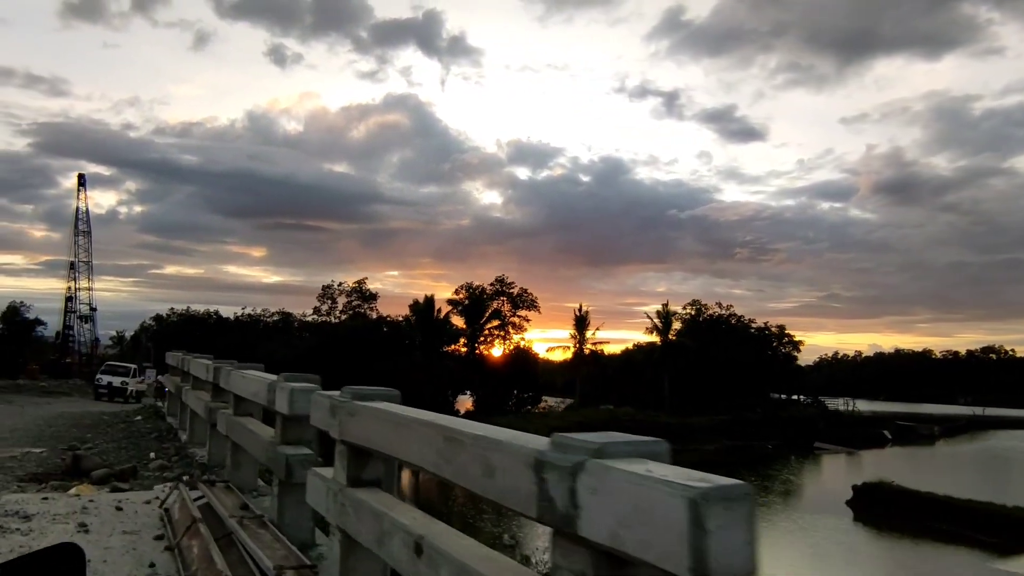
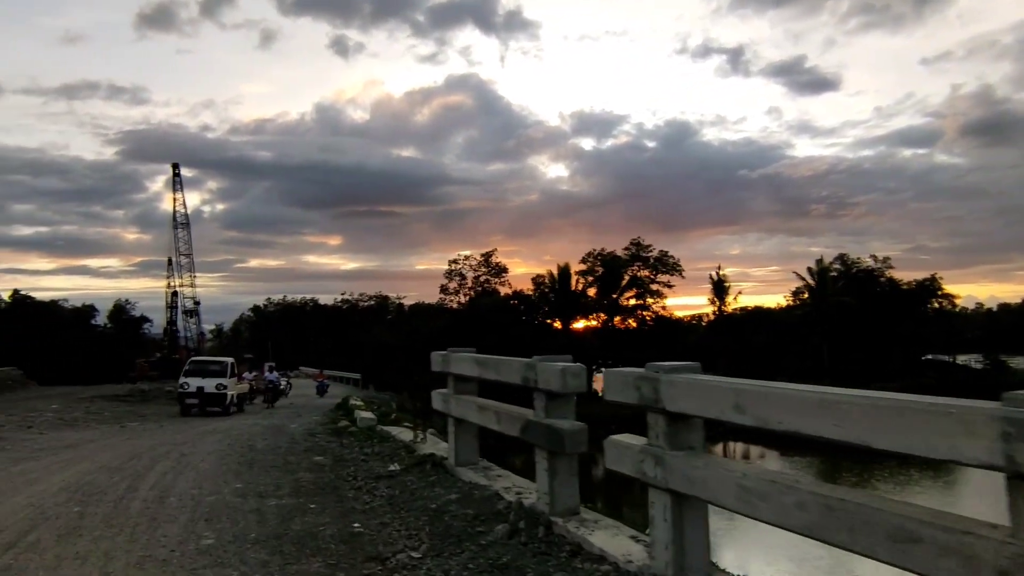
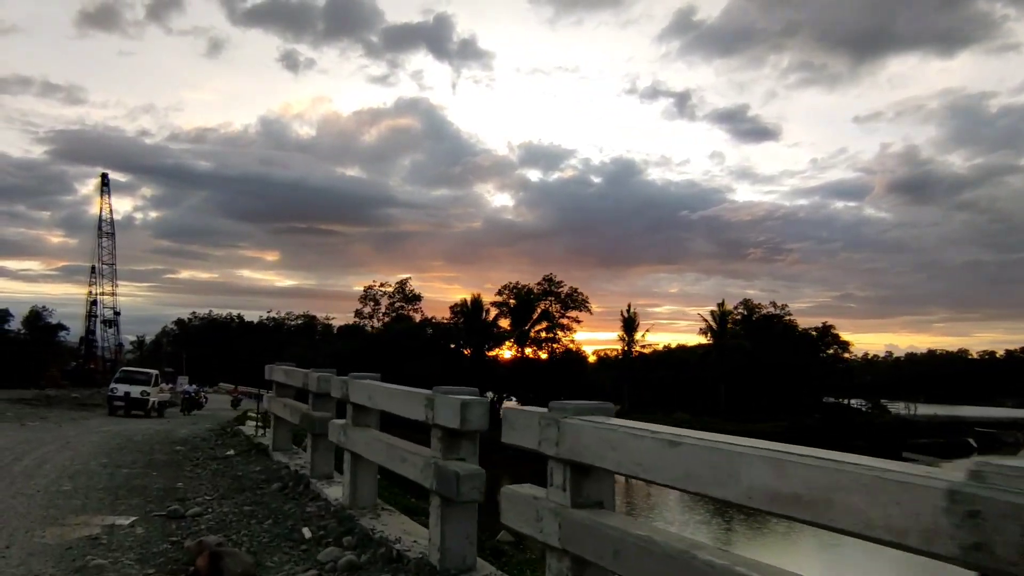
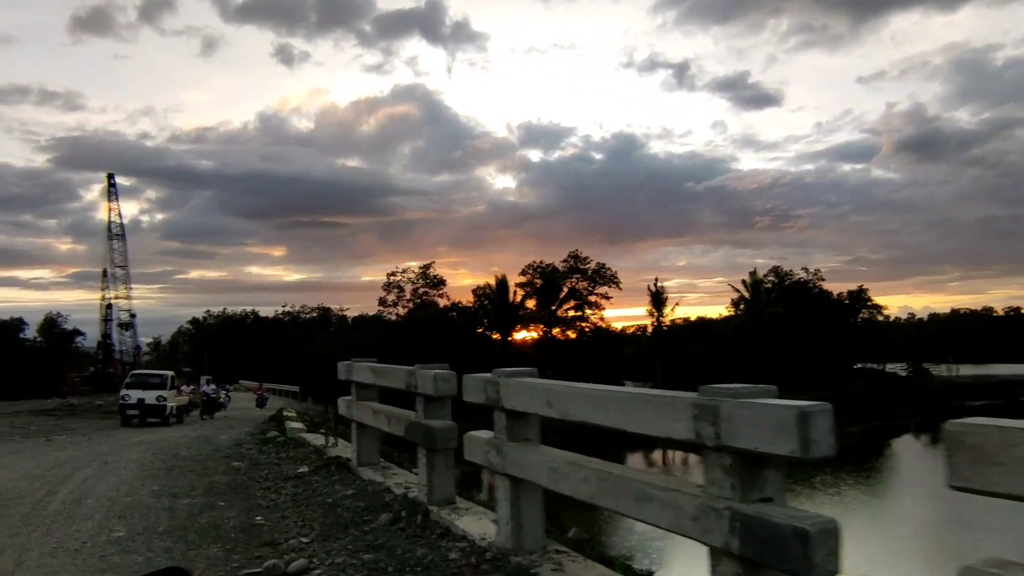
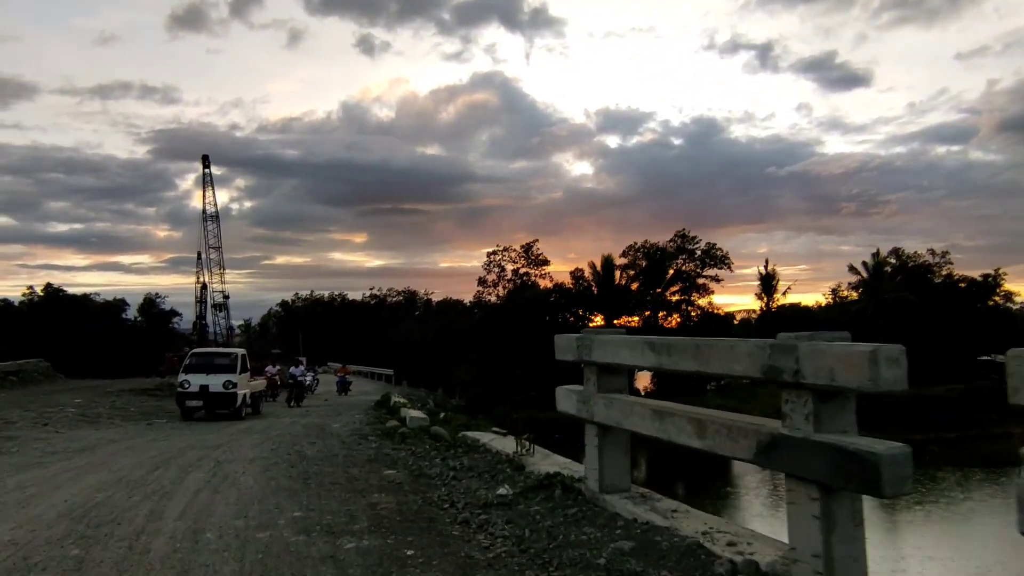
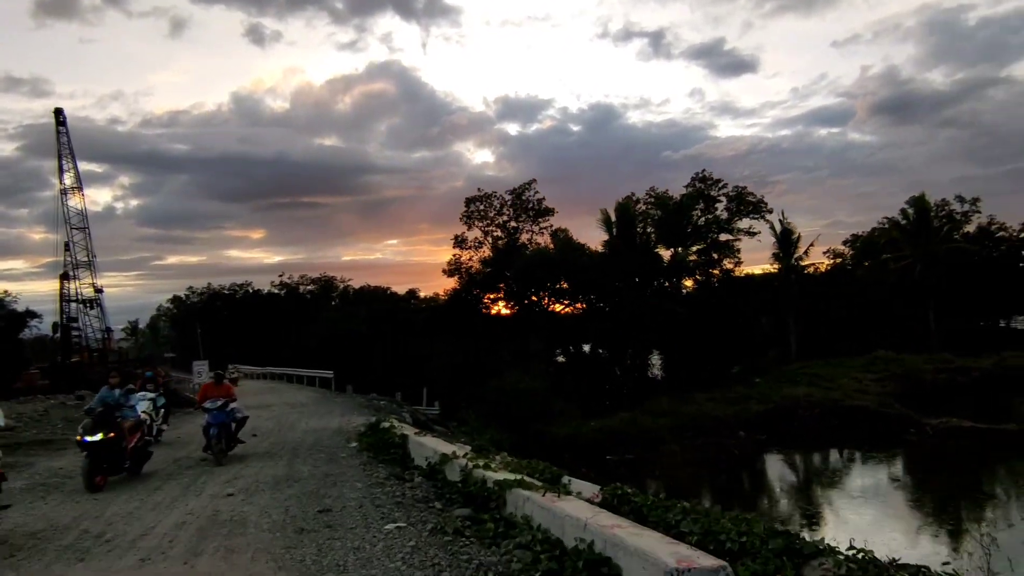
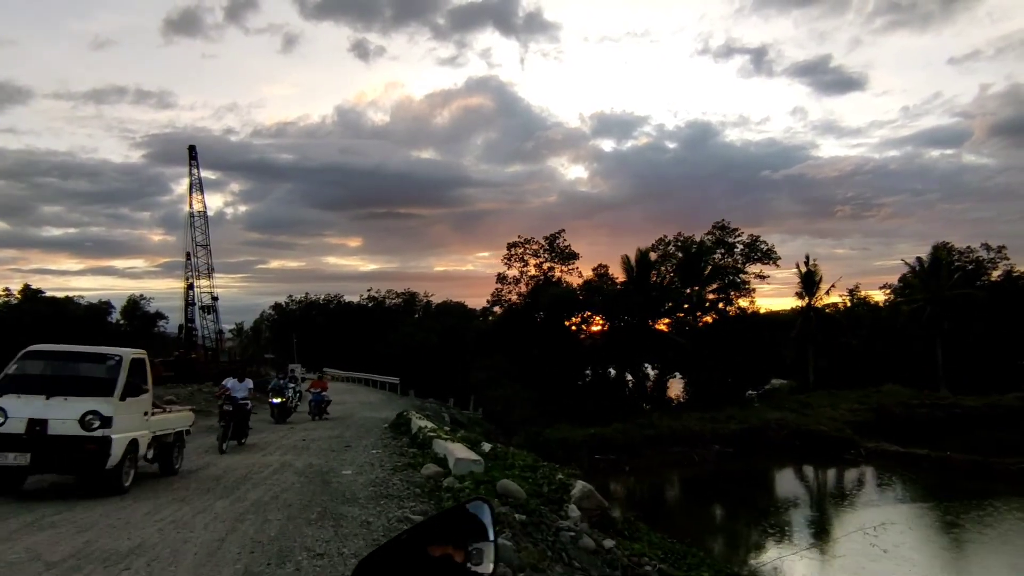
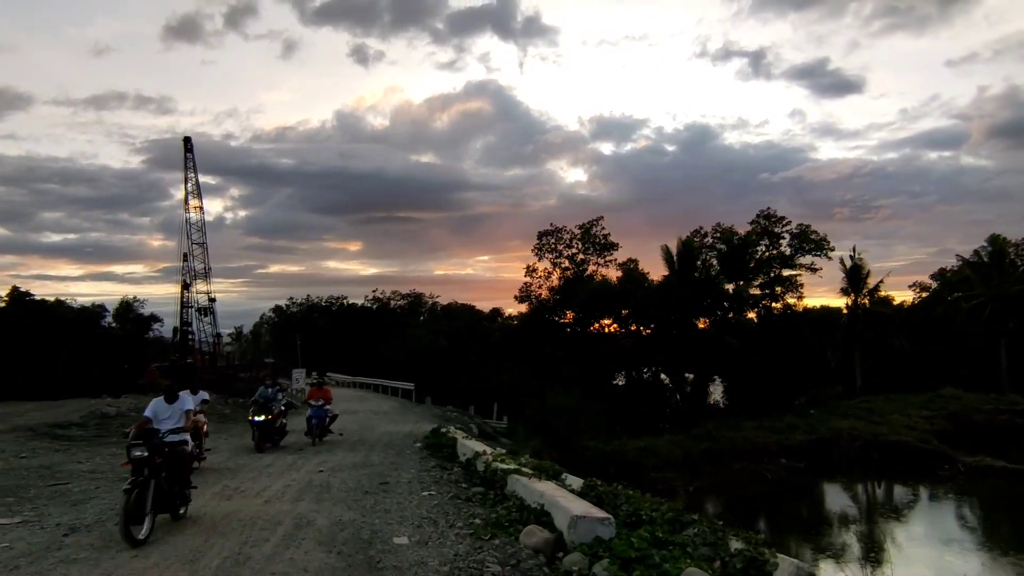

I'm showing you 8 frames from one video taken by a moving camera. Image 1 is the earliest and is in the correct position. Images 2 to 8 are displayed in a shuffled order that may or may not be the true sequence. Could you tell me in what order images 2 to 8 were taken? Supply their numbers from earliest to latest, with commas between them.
3, 4, 2, 5, 7, 8, 6
